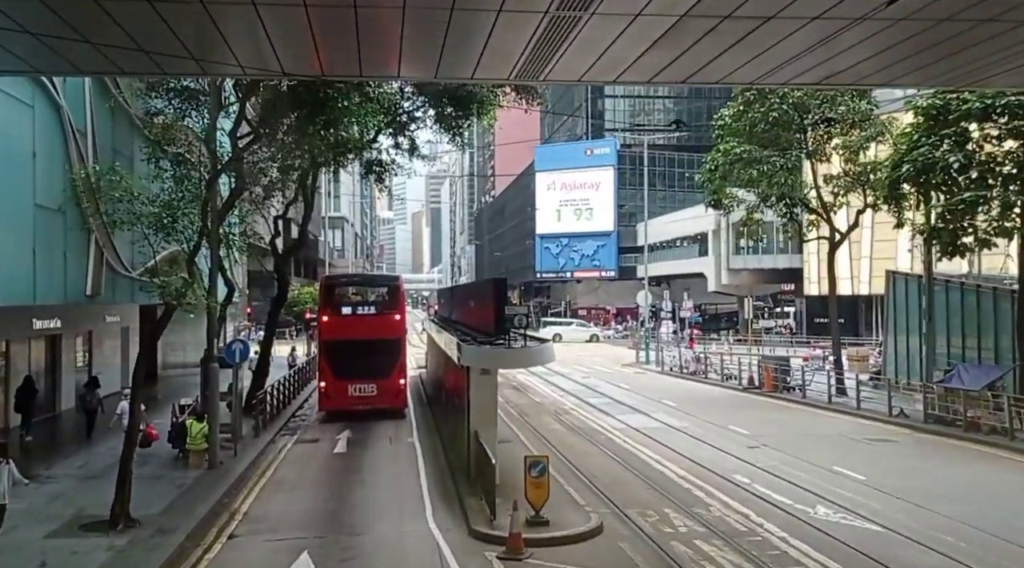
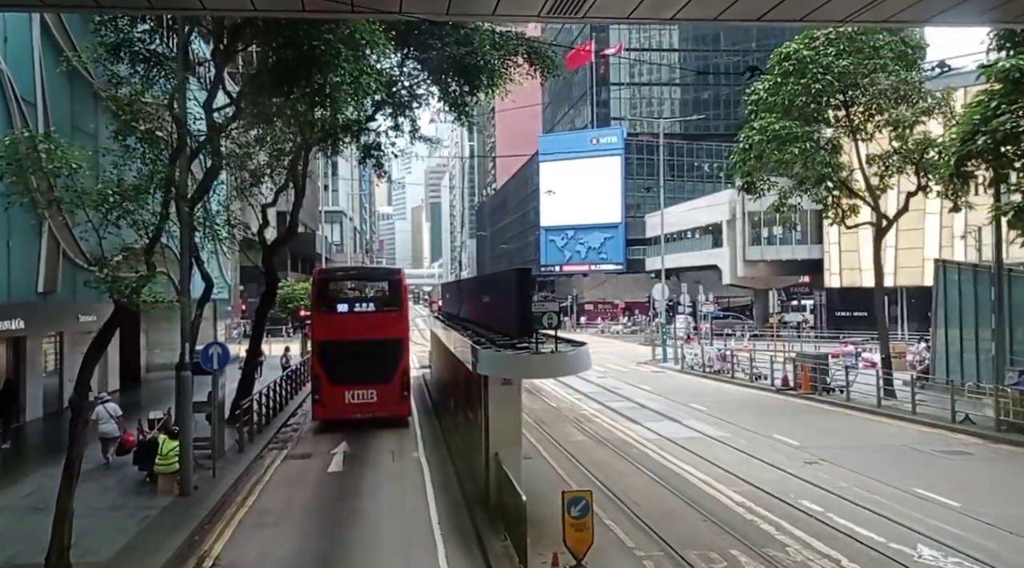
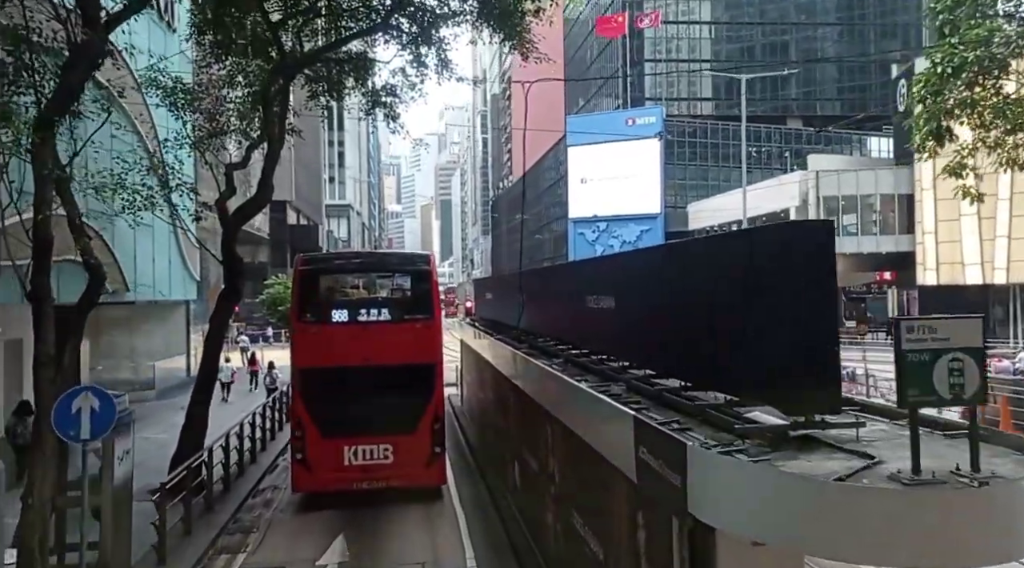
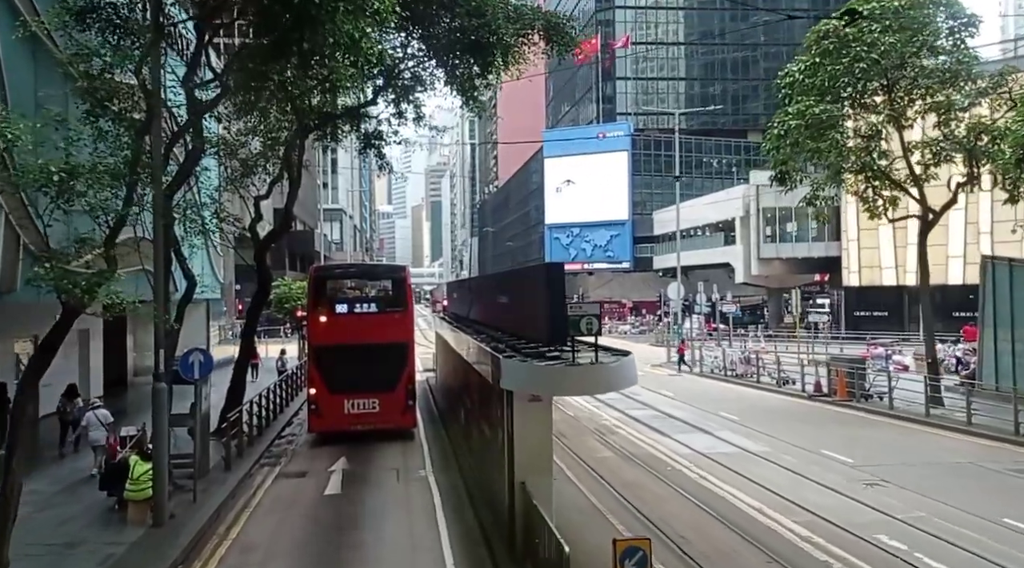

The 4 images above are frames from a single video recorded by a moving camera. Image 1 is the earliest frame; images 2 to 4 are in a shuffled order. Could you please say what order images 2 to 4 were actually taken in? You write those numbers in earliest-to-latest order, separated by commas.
2, 4, 3
